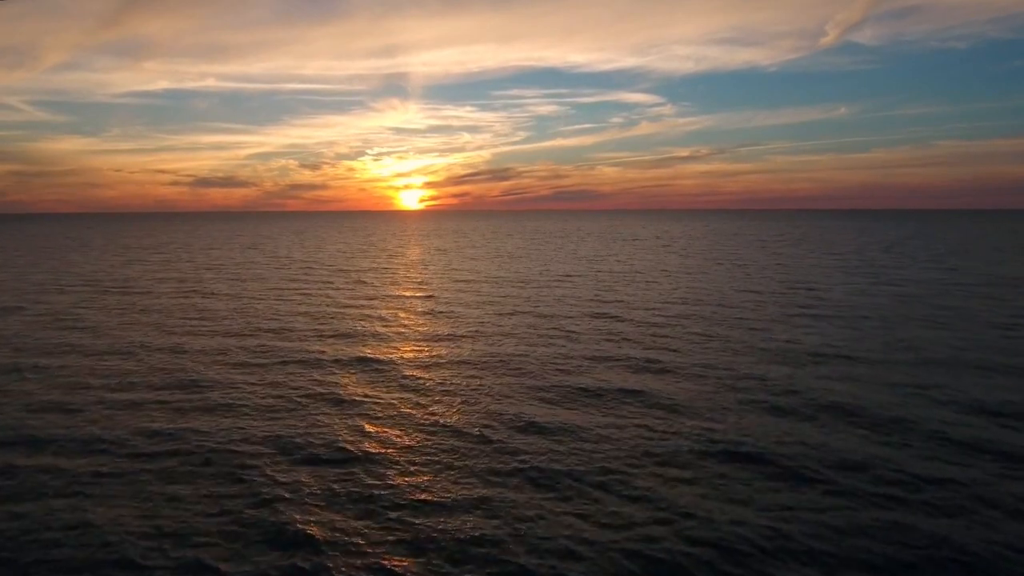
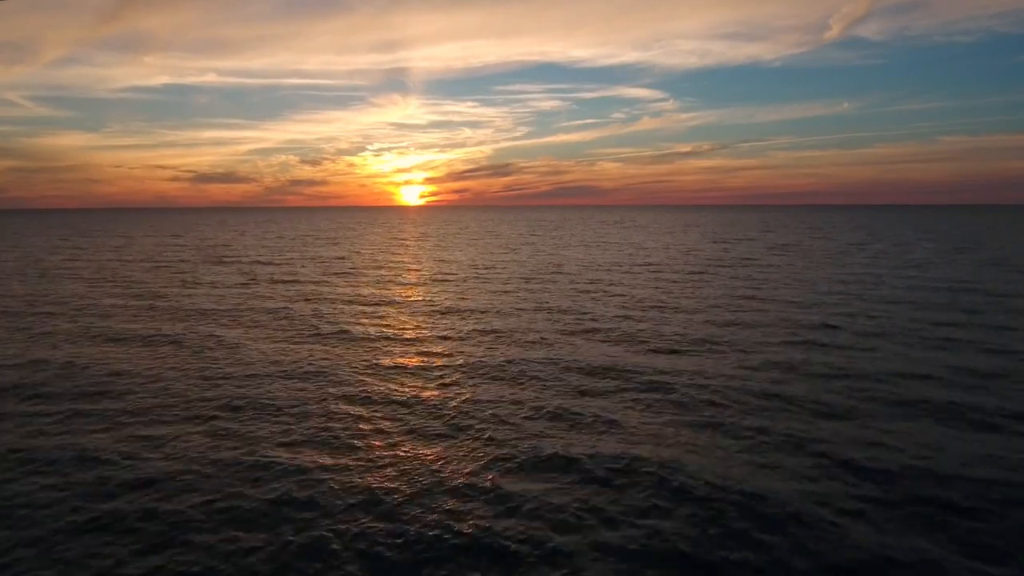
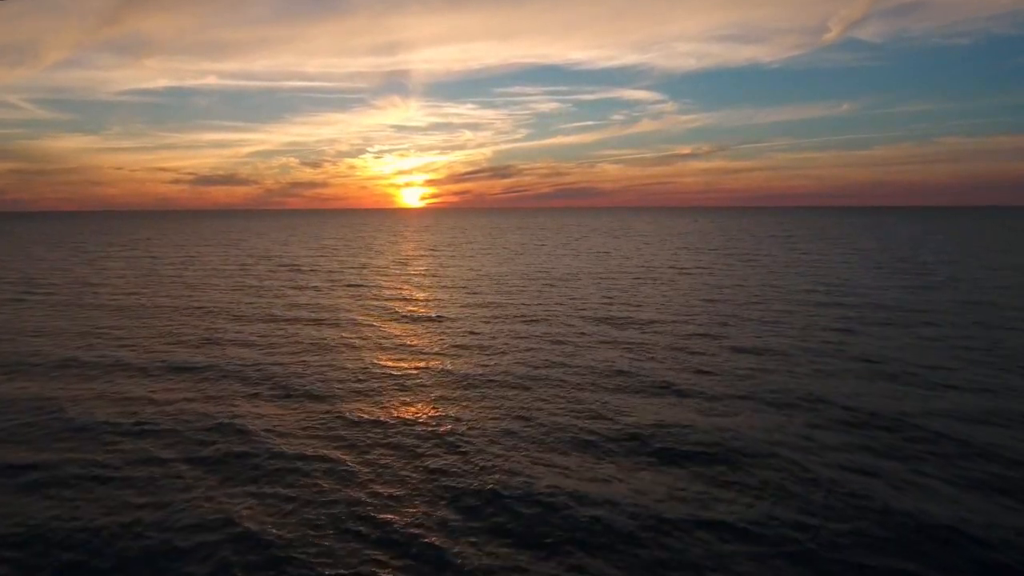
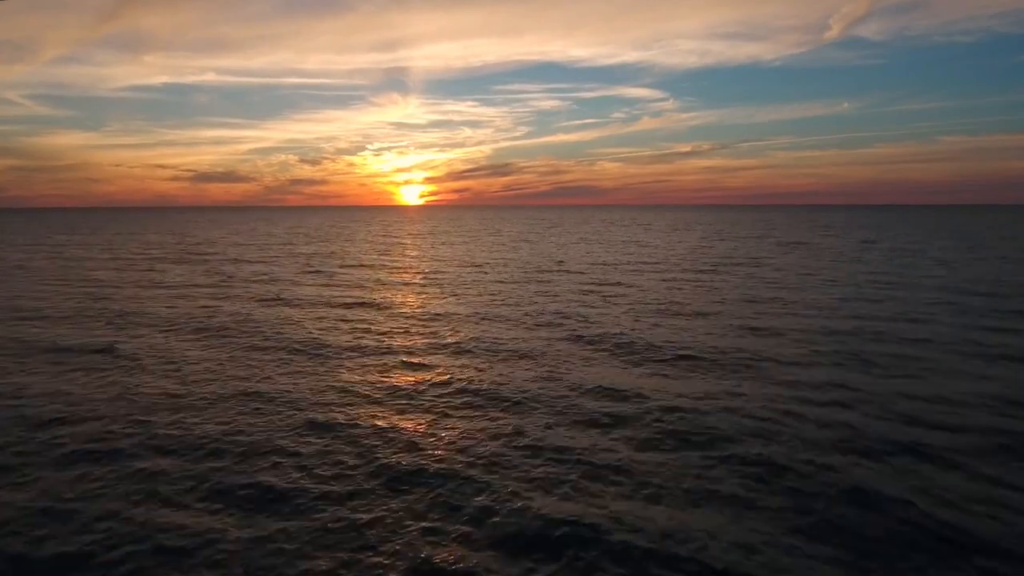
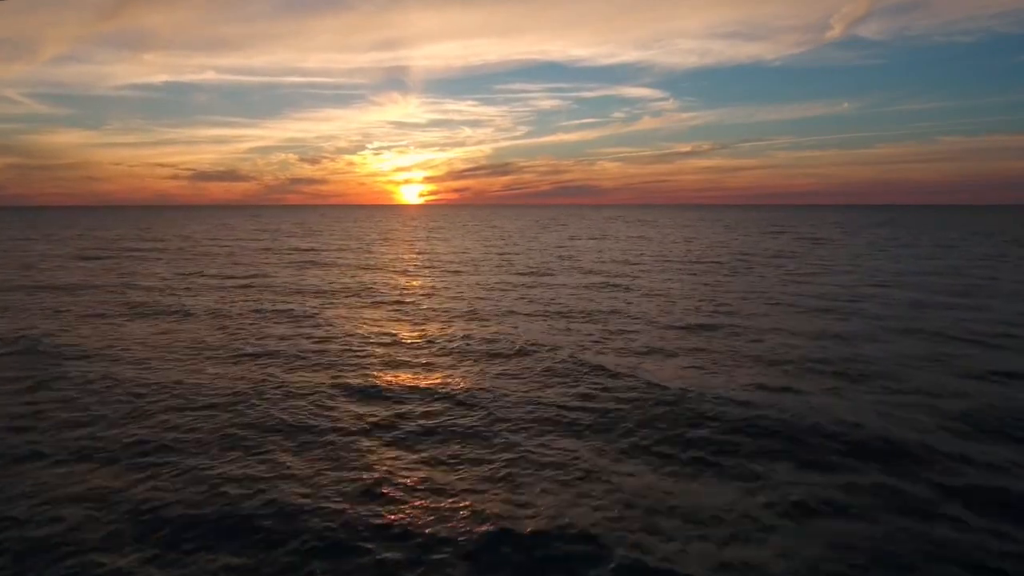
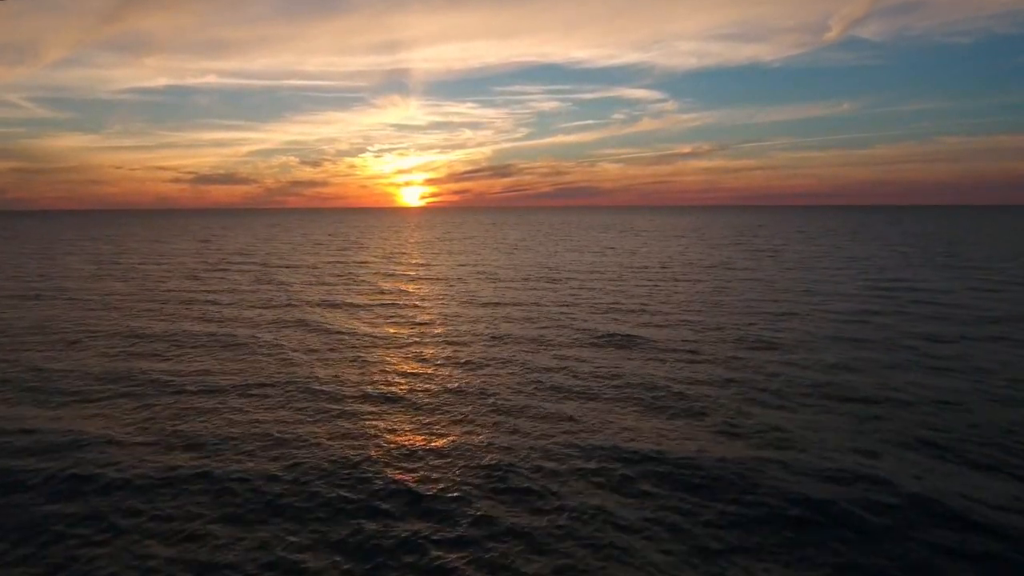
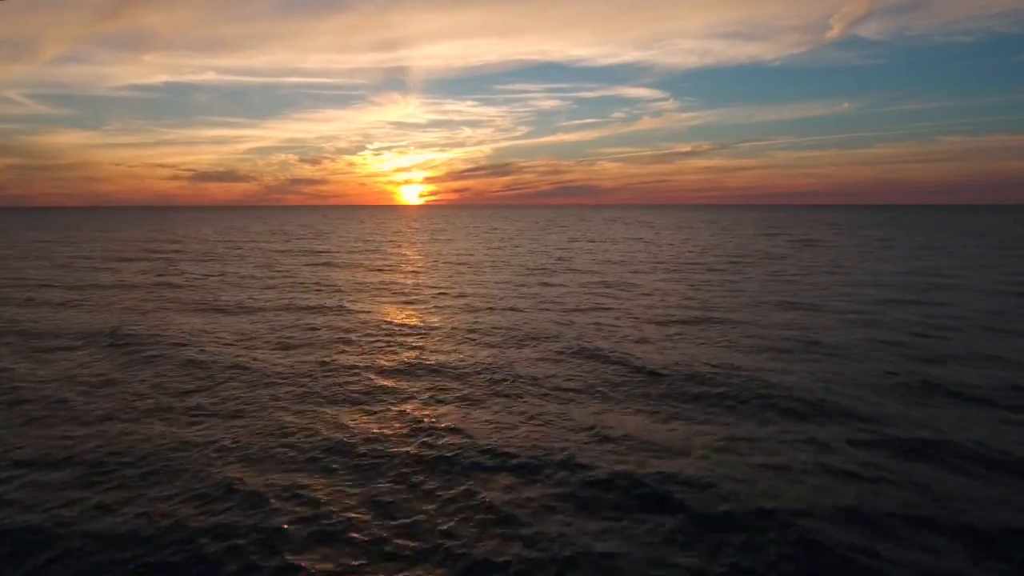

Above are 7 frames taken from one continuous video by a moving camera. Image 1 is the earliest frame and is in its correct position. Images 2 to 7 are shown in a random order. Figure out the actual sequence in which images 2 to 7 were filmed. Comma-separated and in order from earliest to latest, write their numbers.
3, 6, 2, 4, 7, 5
